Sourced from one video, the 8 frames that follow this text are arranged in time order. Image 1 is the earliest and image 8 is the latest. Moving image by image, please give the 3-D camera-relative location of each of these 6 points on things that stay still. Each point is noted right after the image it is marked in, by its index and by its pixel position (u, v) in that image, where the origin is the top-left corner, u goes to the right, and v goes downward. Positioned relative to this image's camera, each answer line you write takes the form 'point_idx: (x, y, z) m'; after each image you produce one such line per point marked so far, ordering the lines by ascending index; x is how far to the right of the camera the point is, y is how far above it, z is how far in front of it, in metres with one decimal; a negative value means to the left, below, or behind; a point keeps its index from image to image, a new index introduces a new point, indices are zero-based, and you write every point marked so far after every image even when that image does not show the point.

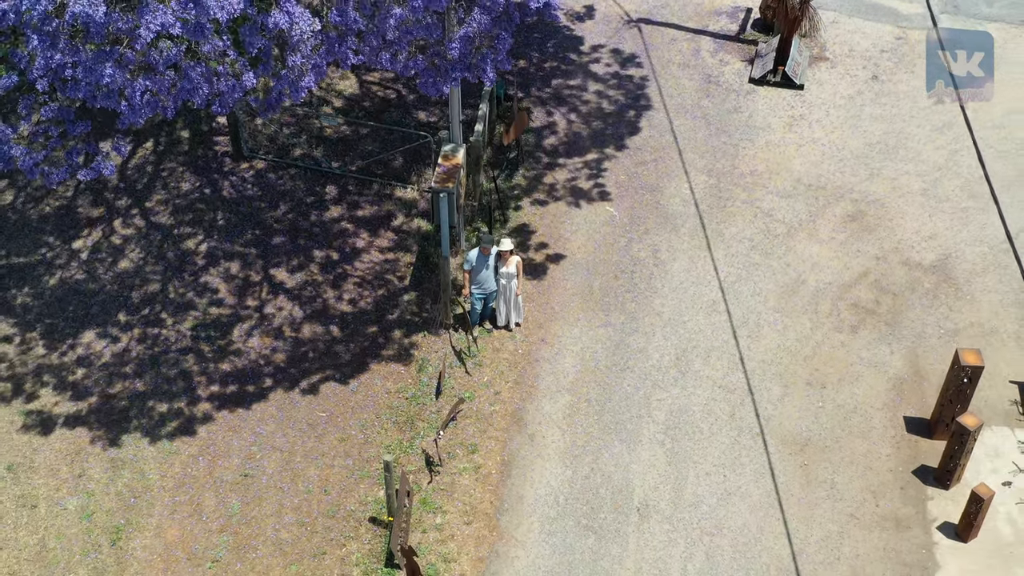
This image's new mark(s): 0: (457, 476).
0: (-0.6, -2.1, +9.4) m
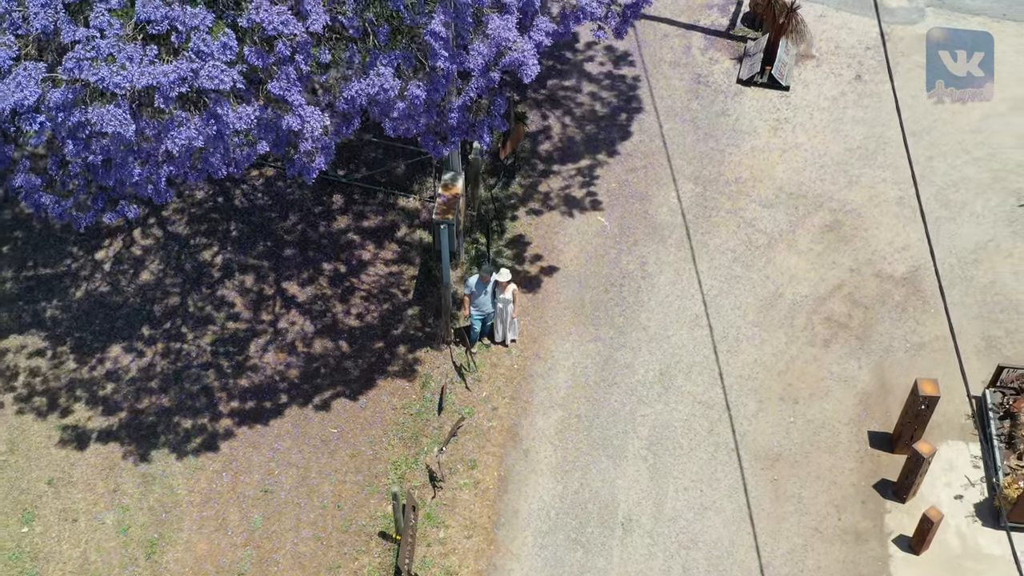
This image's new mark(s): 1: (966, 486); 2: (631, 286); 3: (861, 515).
0: (-0.6, -2.4, +10.3) m
1: (+5.3, -2.3, +10.2) m
2: (+1.7, 0.0, +12.4) m
3: (+4.0, -2.6, +10.0) m
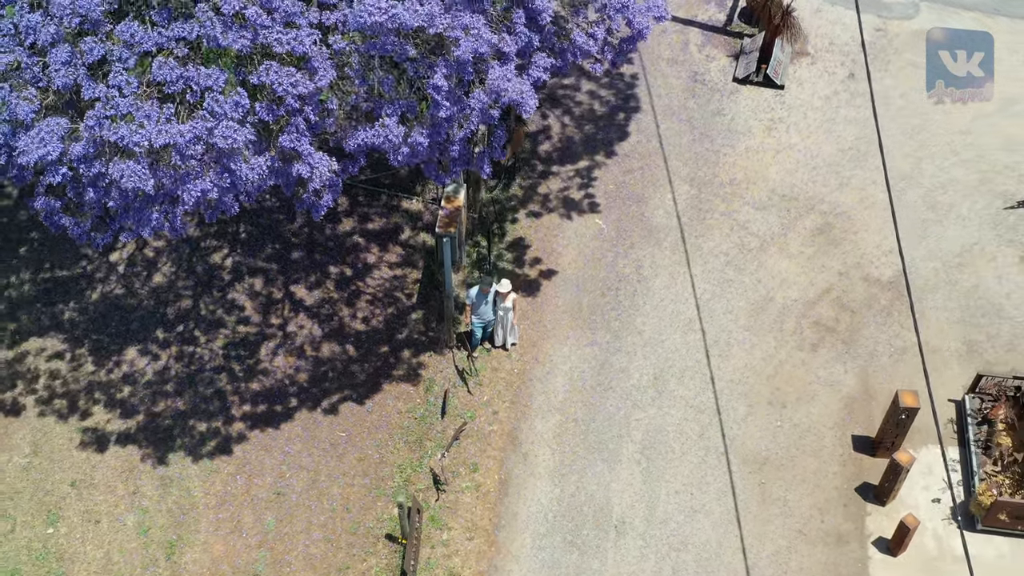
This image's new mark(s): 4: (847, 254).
0: (-0.6, -2.6, +10.9) m
1: (+5.3, -2.5, +10.7) m
2: (+1.7, 0.0, +12.8) m
3: (+4.0, -2.8, +10.5) m
4: (+5.1, +0.5, +13.1) m
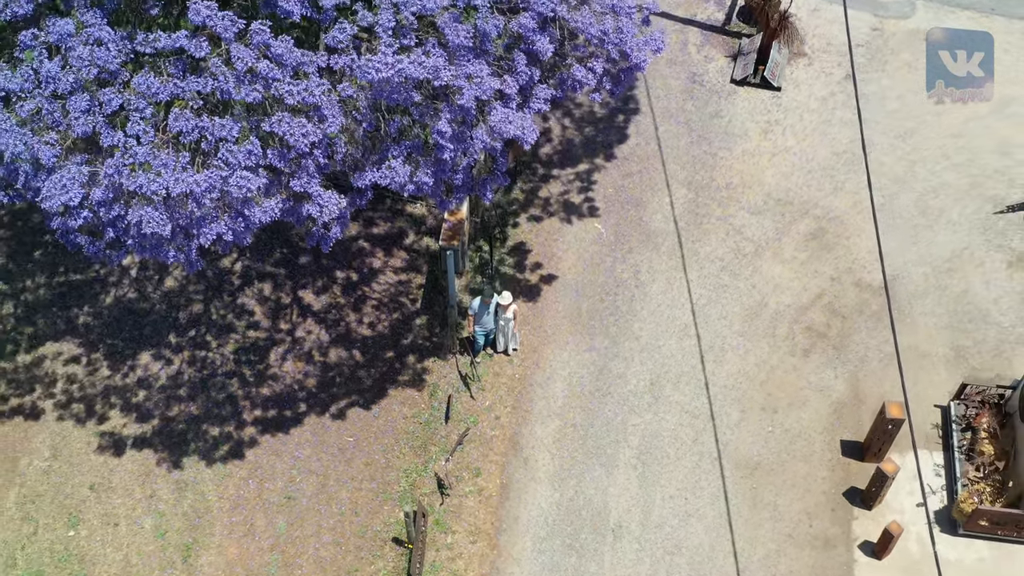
0: (-0.6, -2.8, +11.3) m
1: (+5.4, -2.7, +11.1) m
2: (+1.7, -0.1, +13.1) m
3: (+4.1, -3.0, +11.0) m
4: (+5.1, +0.5, +13.4) m
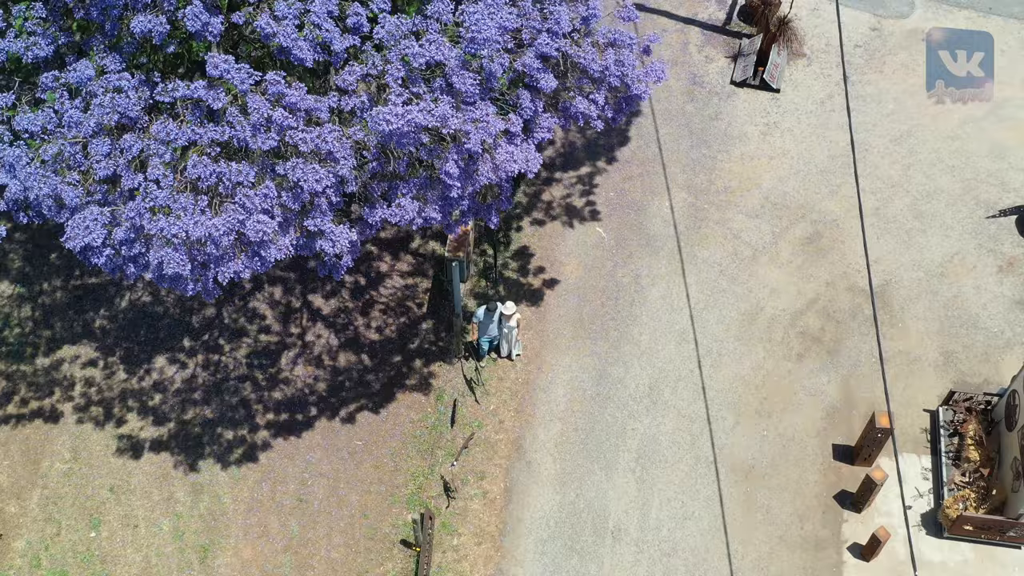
0: (-0.6, -2.9, +11.8) m
1: (+5.4, -2.8, +11.6) m
2: (+1.8, -0.2, +13.5) m
3: (+4.1, -3.1, +11.4) m
4: (+5.1, +0.4, +13.7) m
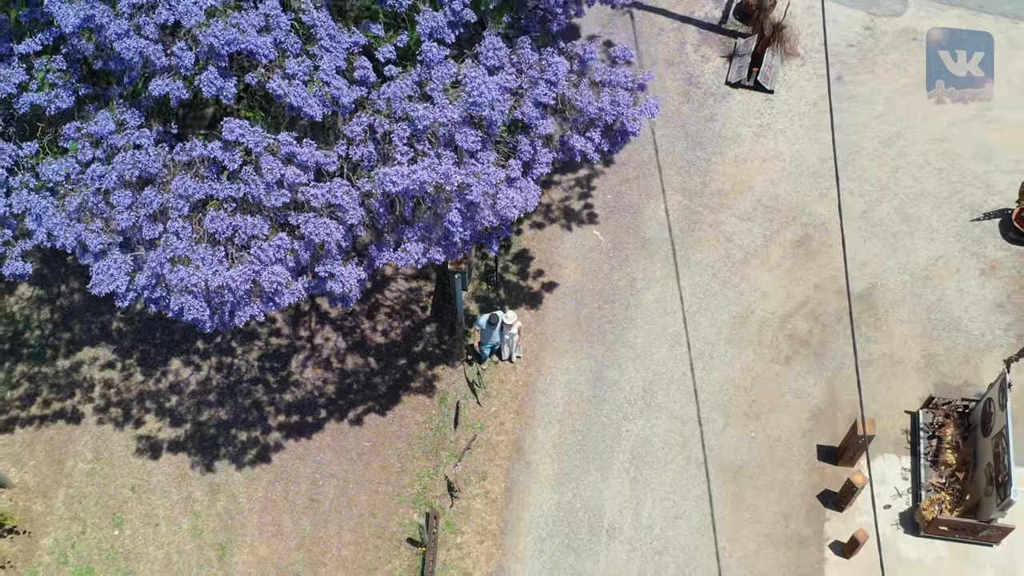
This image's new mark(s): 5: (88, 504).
0: (-0.6, -3.1, +12.4) m
1: (+5.4, -3.0, +12.2) m
2: (+1.8, -0.2, +14.0) m
3: (+4.1, -3.3, +12.1) m
4: (+5.1, +0.4, +14.2) m
5: (-6.2, -3.2, +12.7) m
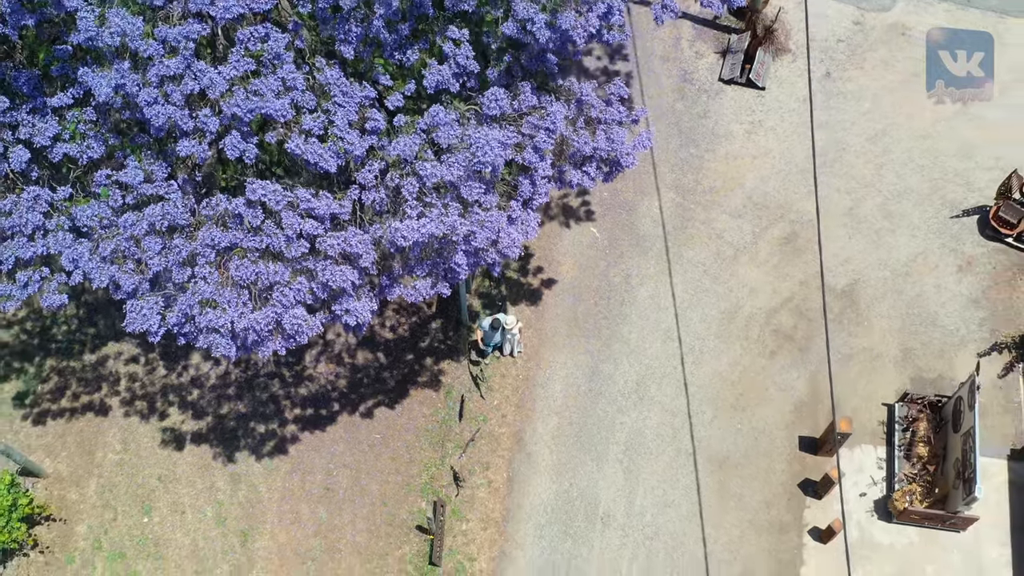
0: (-0.6, -3.1, +13.3) m
1: (+5.4, -3.0, +13.1) m
2: (+1.8, -0.2, +14.7) m
3: (+4.1, -3.4, +13.0) m
4: (+5.1, +0.4, +14.9) m
5: (-6.2, -3.2, +13.6) m
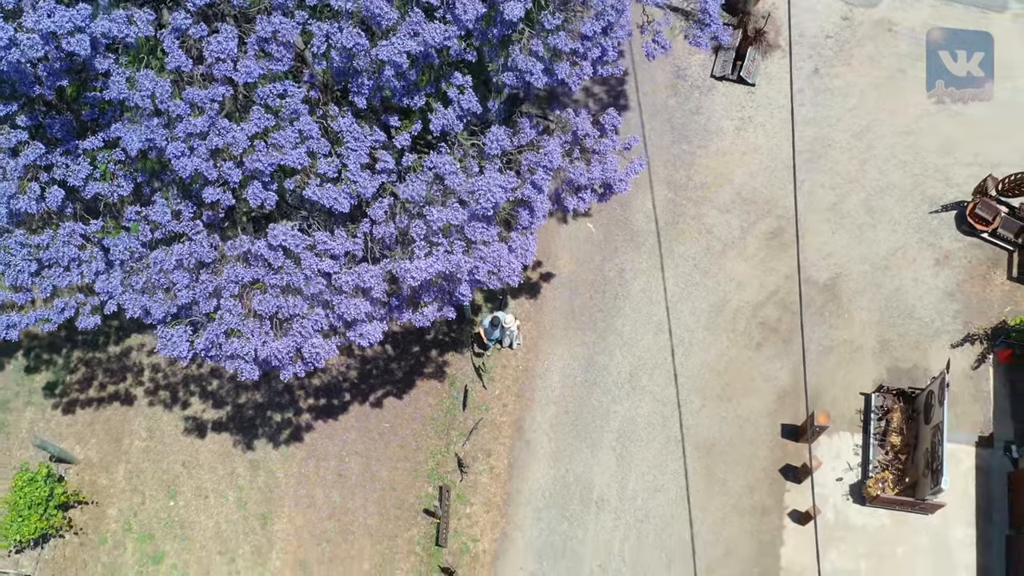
0: (-0.5, -3.1, +14.3) m
1: (+5.4, -3.0, +14.1) m
2: (+1.8, -0.1, +15.5) m
3: (+4.1, -3.3, +14.0) m
4: (+5.1, +0.6, +15.6) m
5: (-6.2, -3.2, +14.6) m
